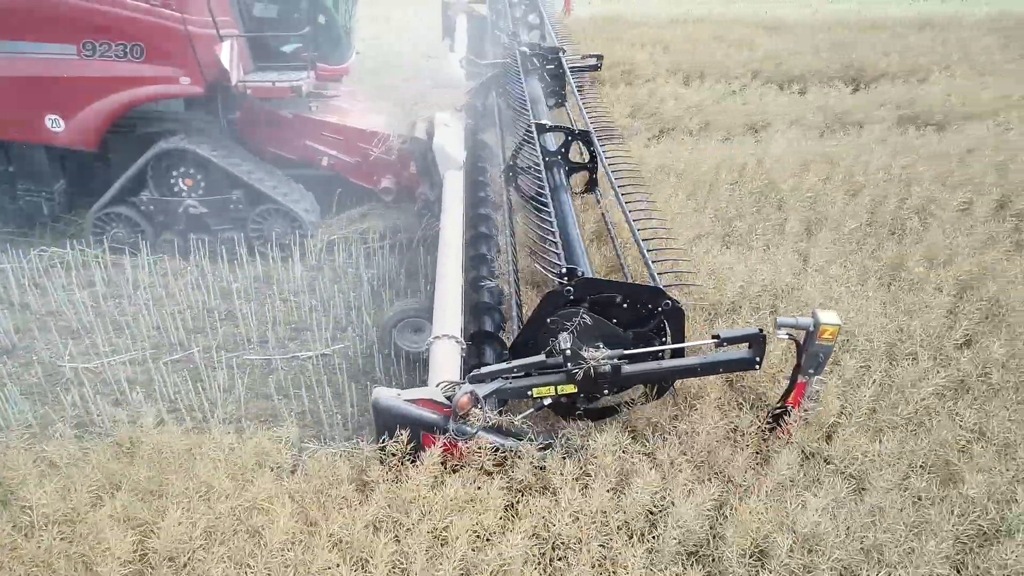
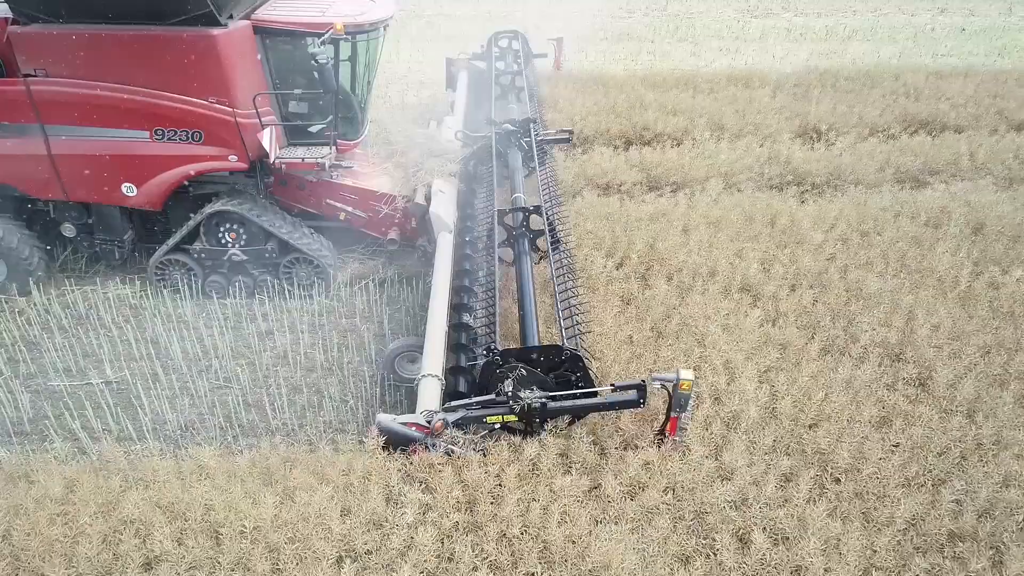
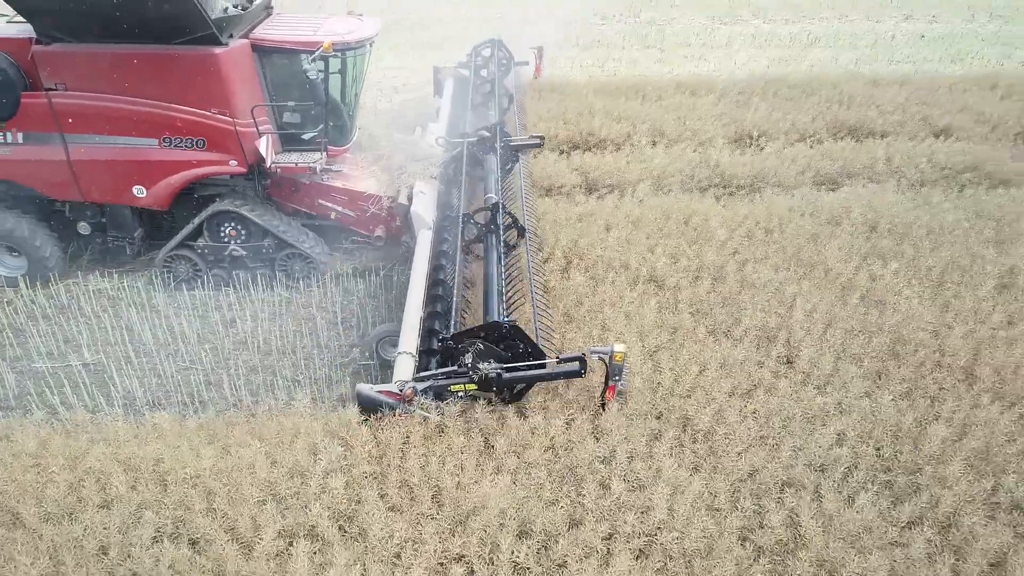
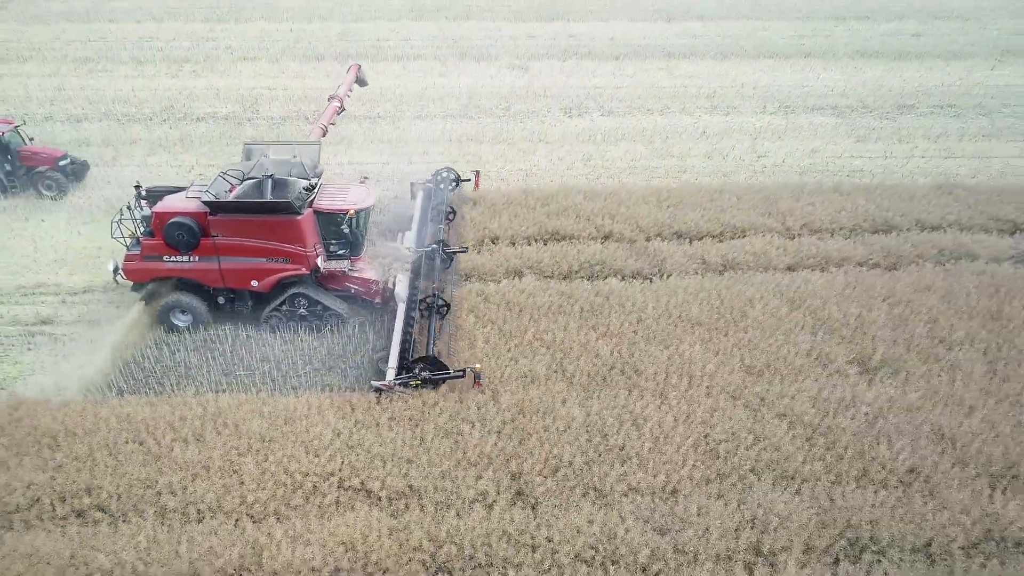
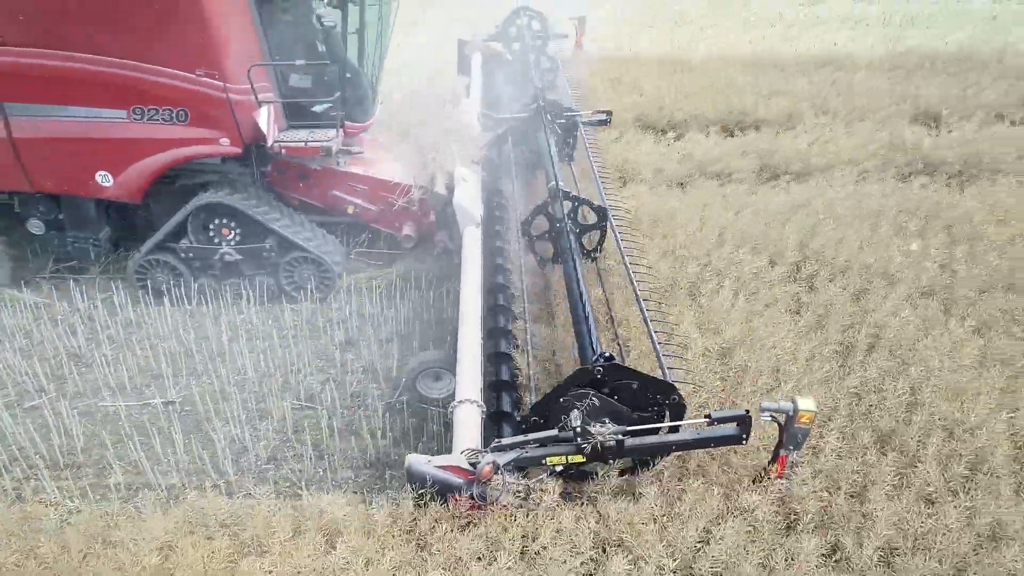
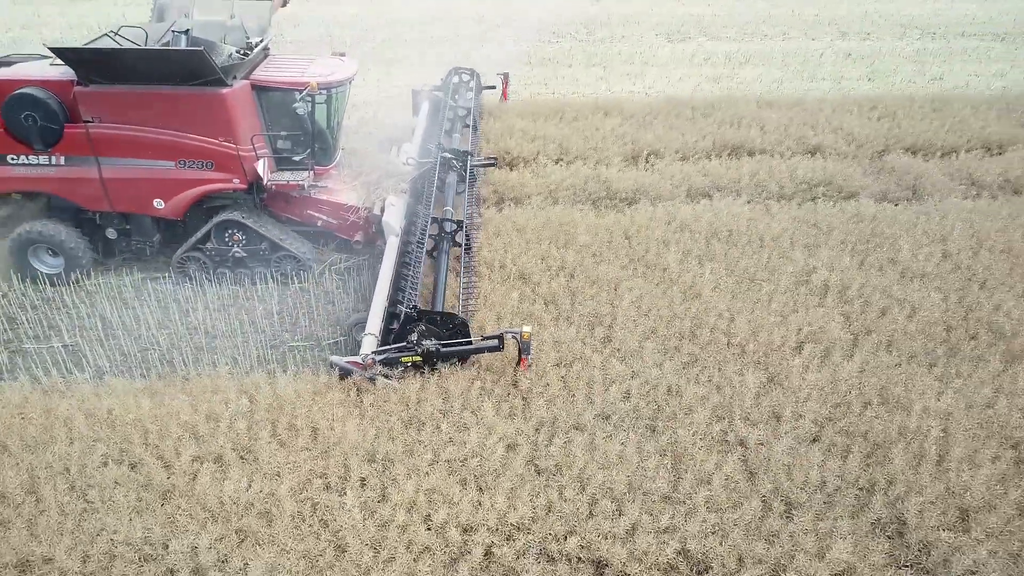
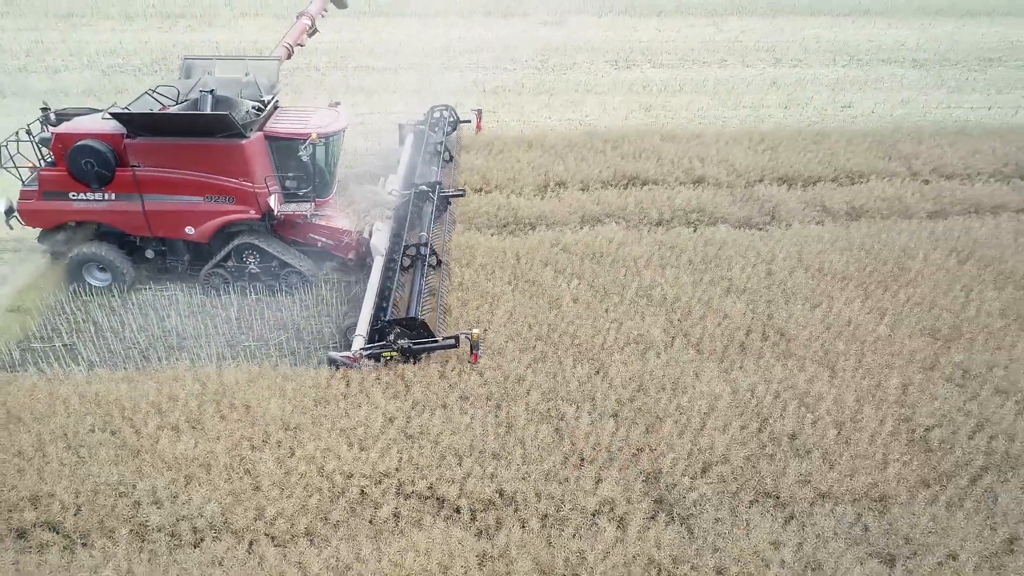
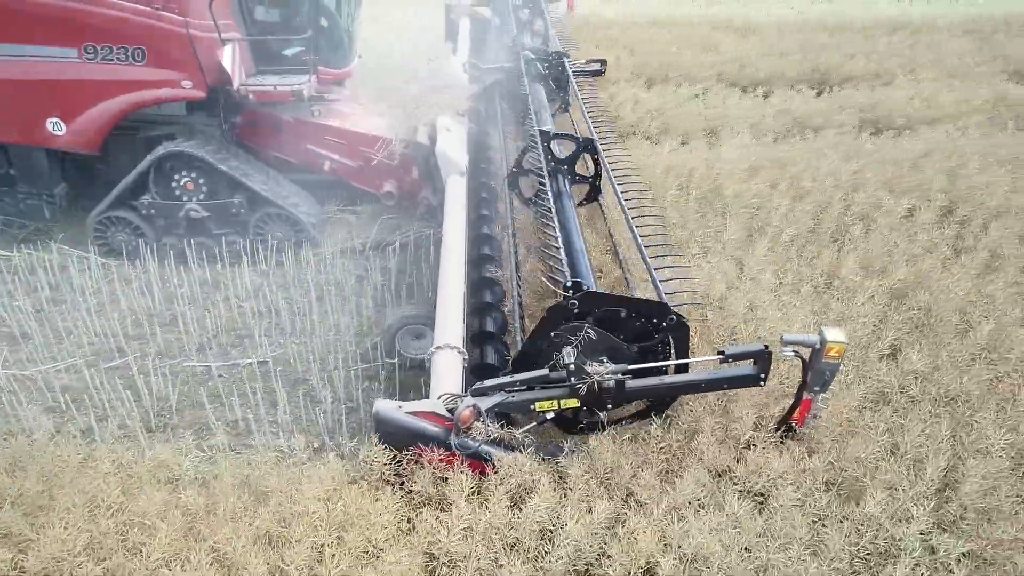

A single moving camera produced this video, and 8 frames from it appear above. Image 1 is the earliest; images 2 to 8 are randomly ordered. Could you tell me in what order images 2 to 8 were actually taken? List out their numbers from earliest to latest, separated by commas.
8, 5, 2, 3, 6, 7, 4
